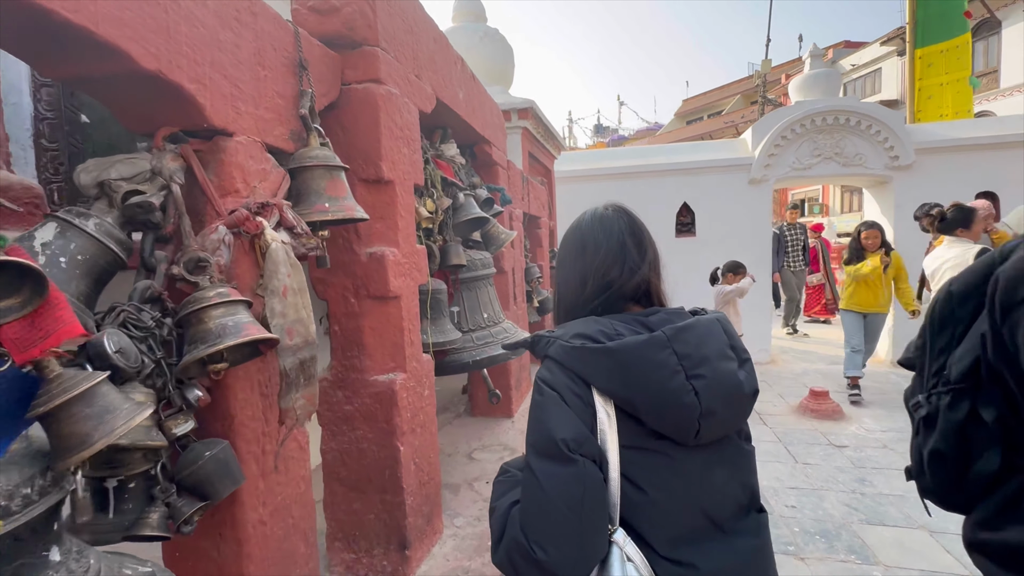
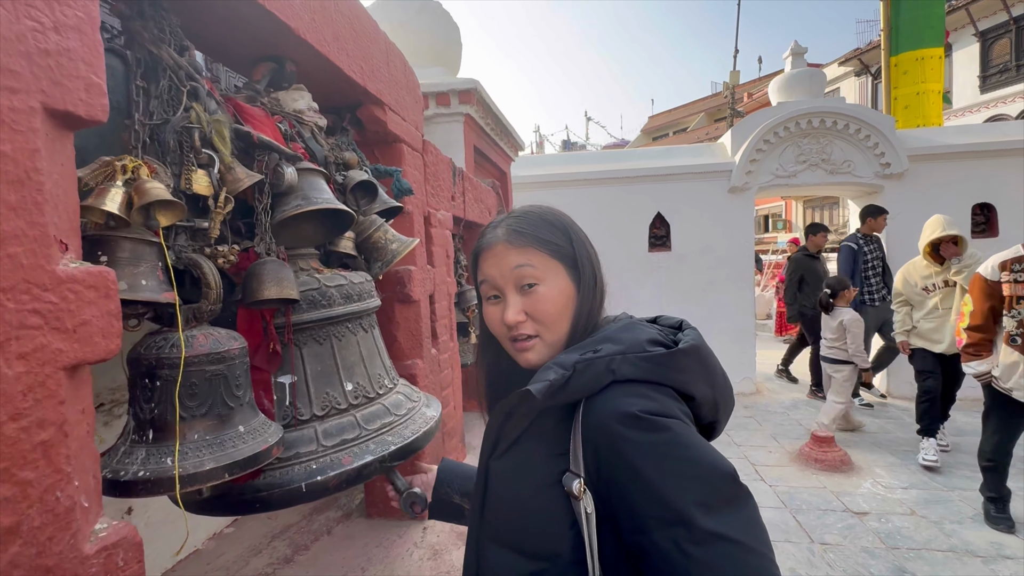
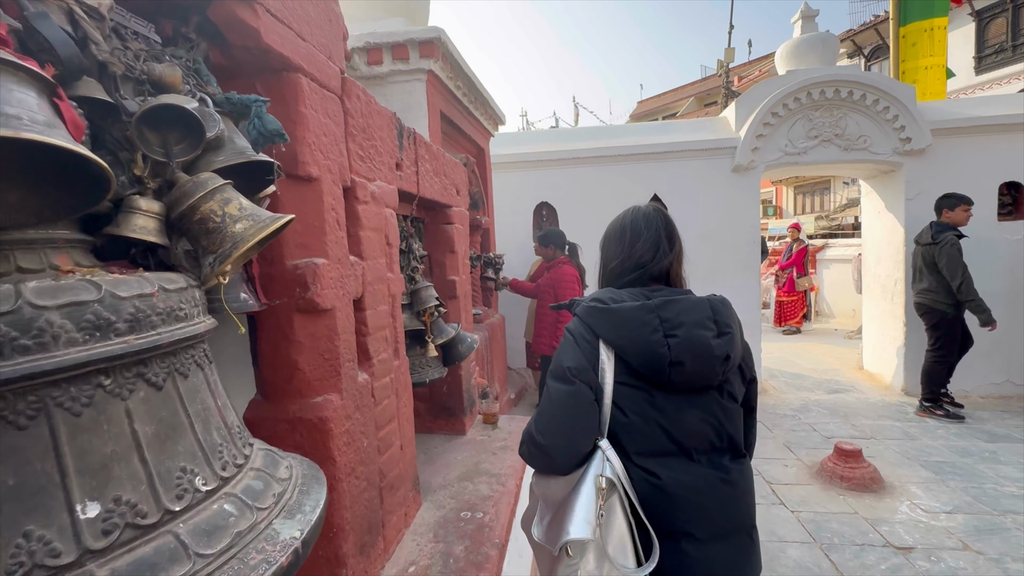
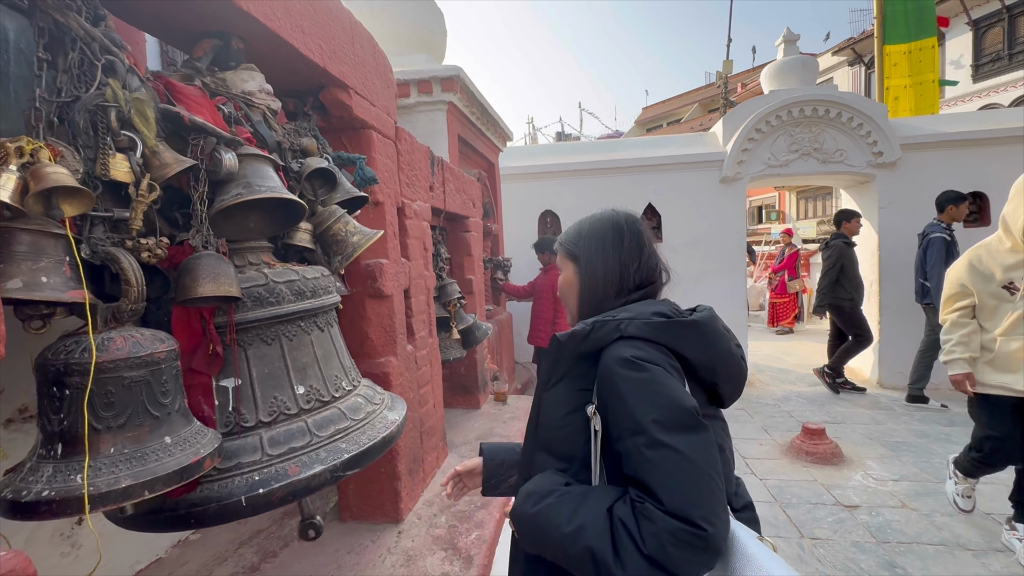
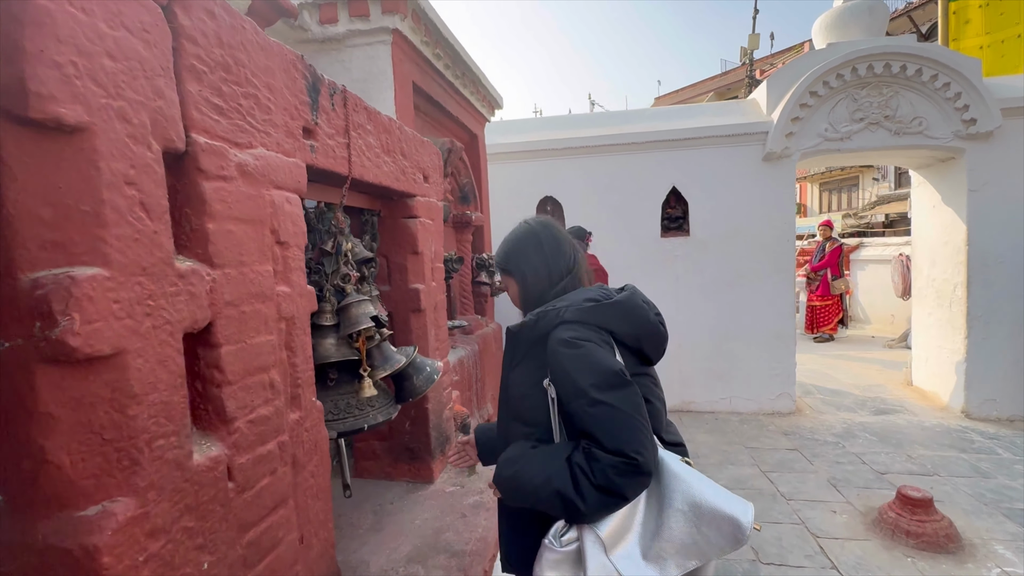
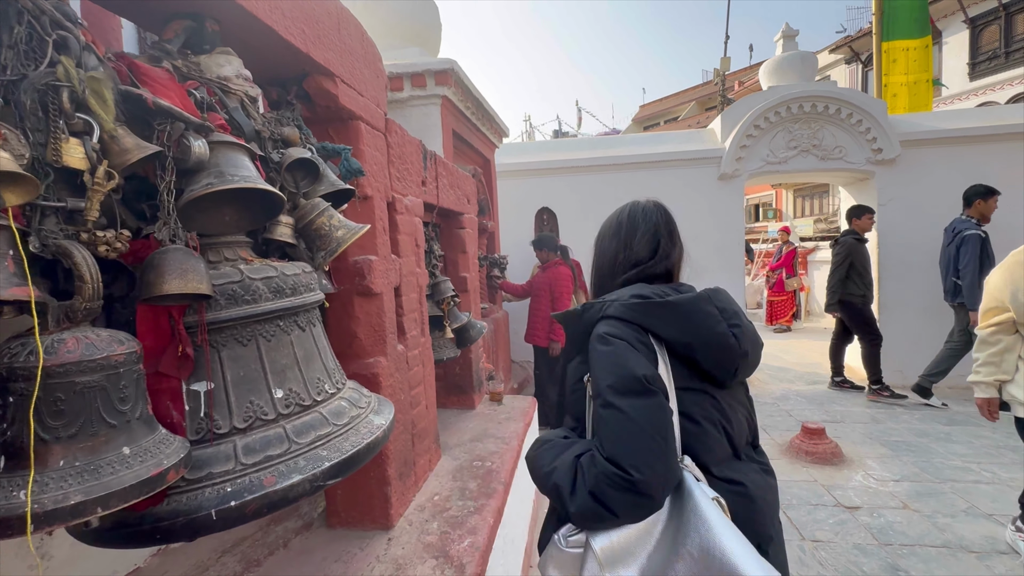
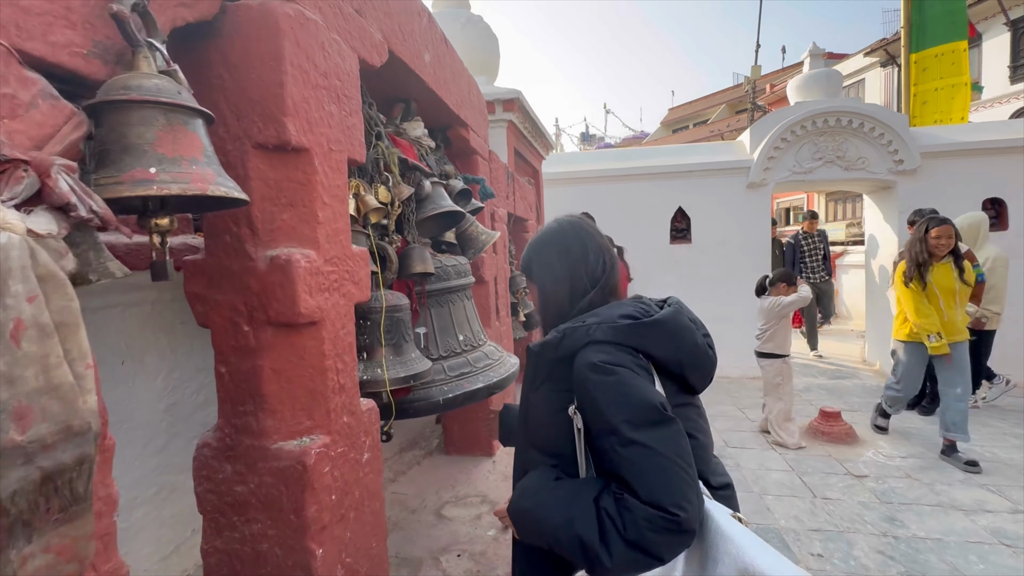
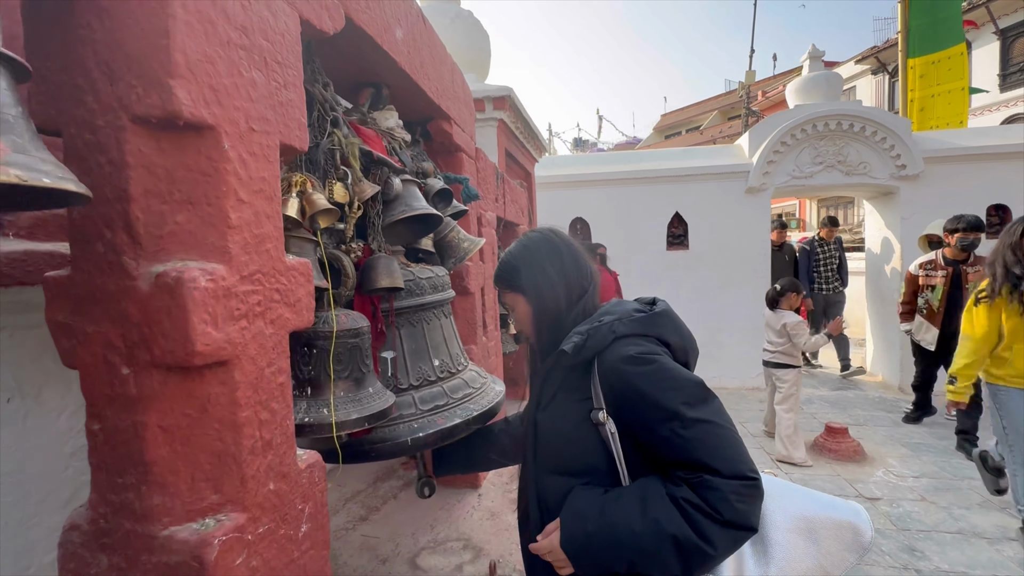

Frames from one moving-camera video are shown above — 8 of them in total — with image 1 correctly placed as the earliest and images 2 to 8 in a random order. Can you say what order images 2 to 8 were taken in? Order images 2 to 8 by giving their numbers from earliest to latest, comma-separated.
7, 8, 2, 4, 6, 3, 5
